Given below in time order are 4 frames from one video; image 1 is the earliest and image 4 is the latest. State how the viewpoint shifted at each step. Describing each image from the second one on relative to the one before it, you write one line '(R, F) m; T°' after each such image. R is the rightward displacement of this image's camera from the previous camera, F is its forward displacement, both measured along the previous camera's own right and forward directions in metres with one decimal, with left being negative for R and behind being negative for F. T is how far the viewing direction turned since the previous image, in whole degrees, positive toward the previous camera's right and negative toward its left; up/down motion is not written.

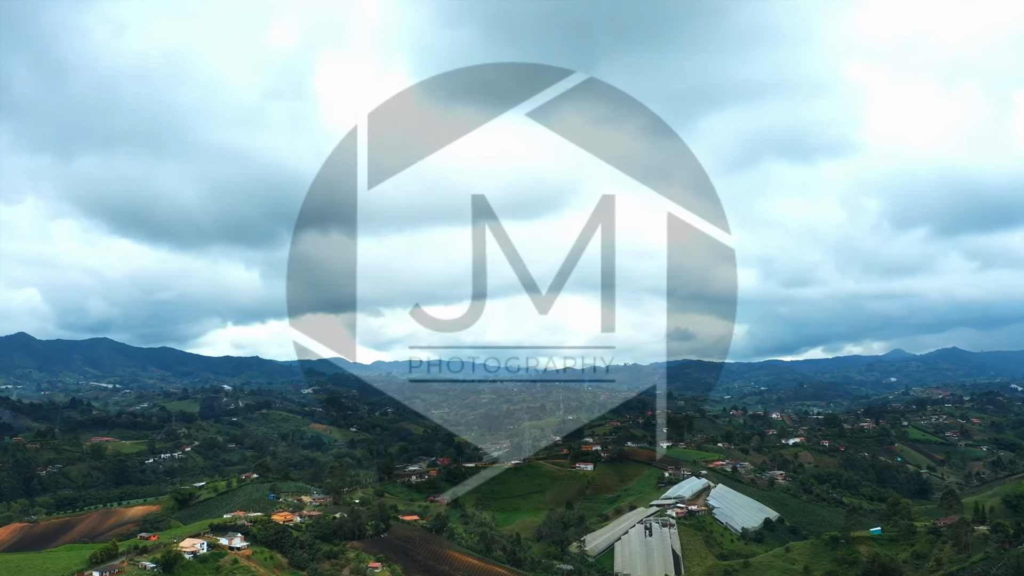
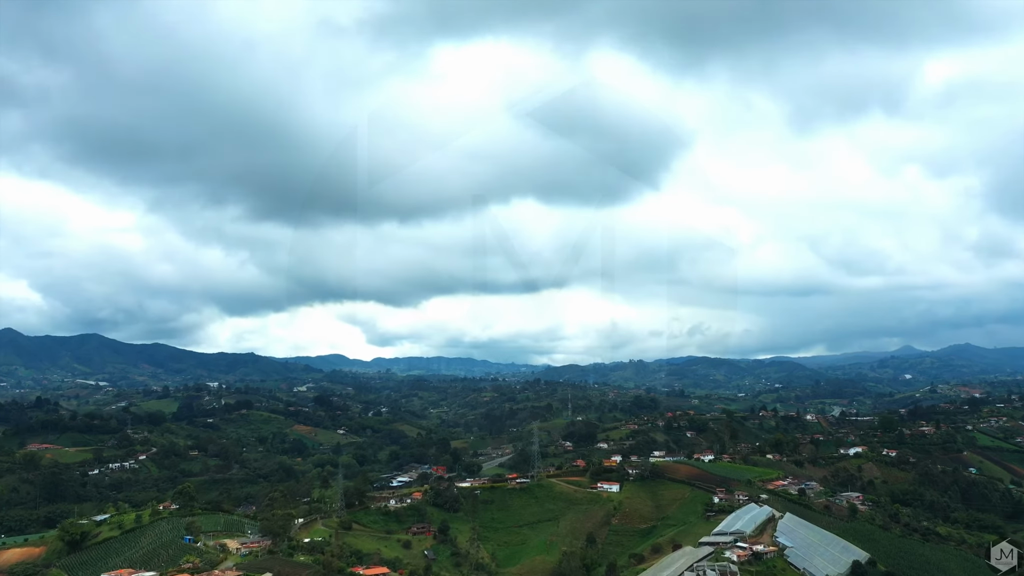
(-0.3, +11.8) m; 0°
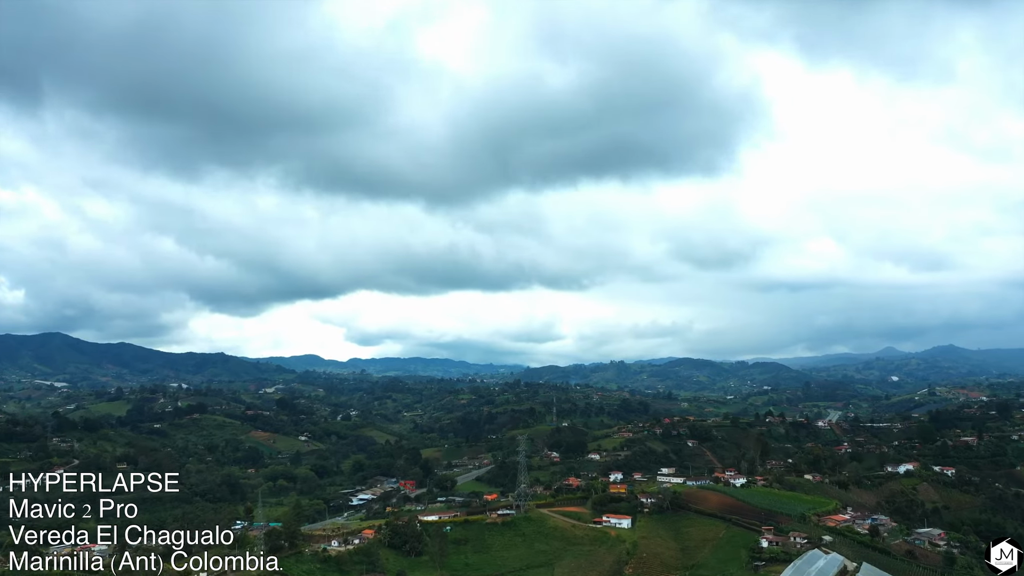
(-0.1, +10.5) m; +2°
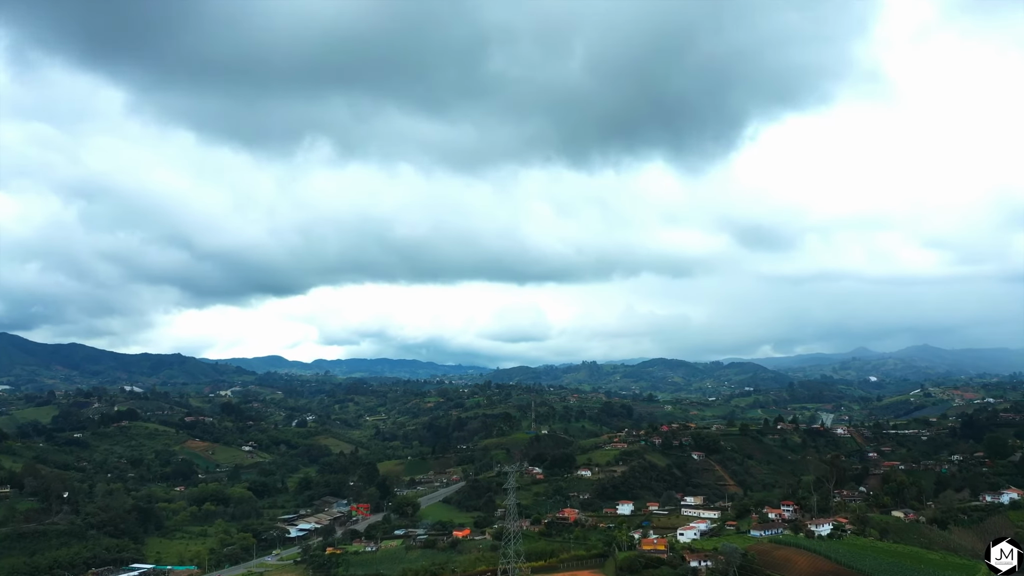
(-0.6, +12.4) m; +3°
